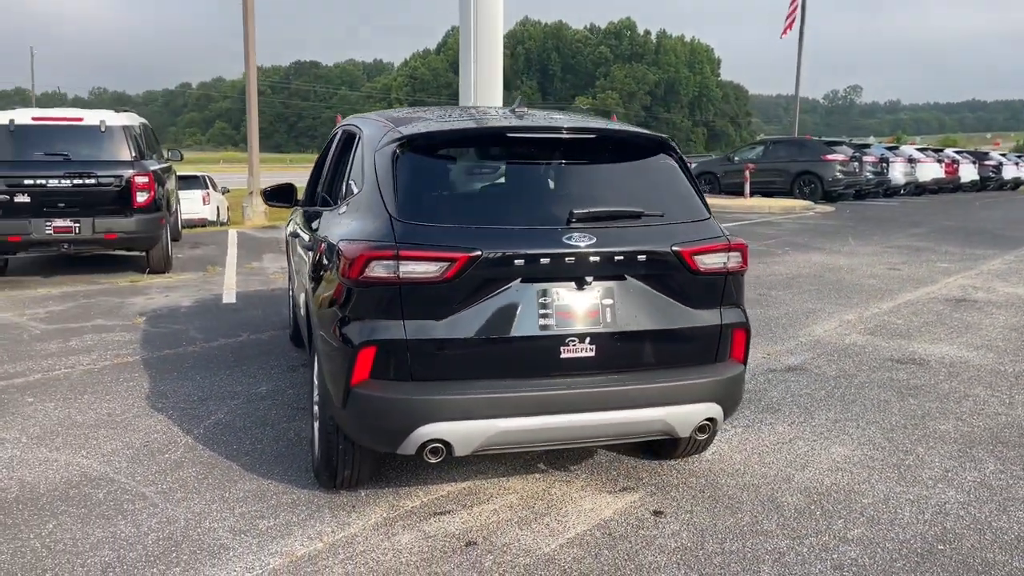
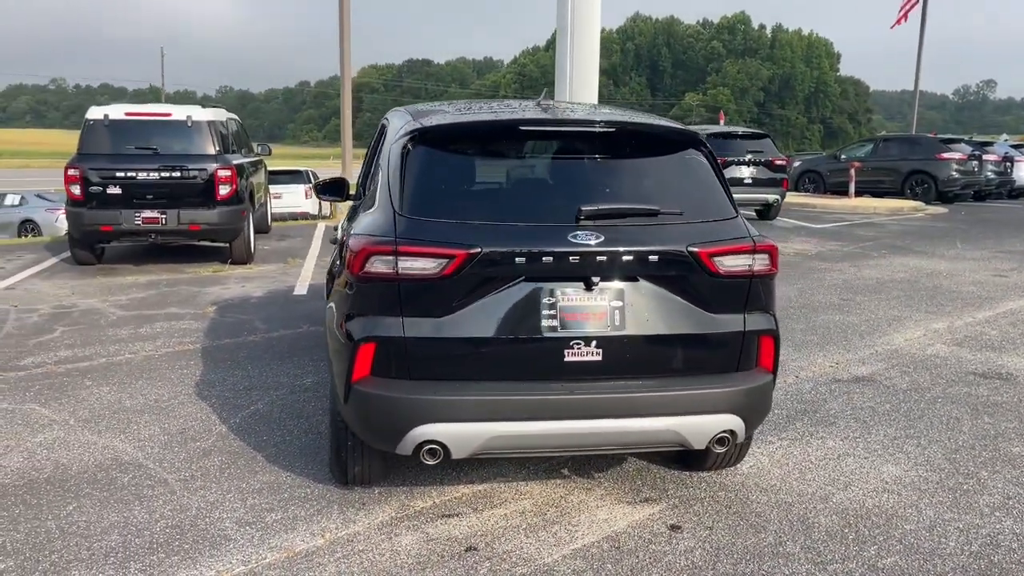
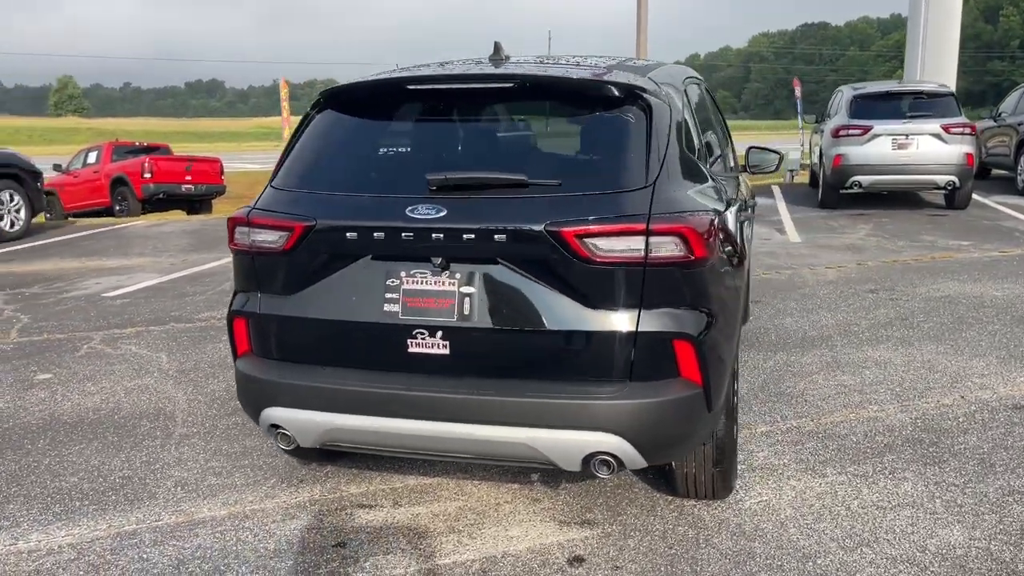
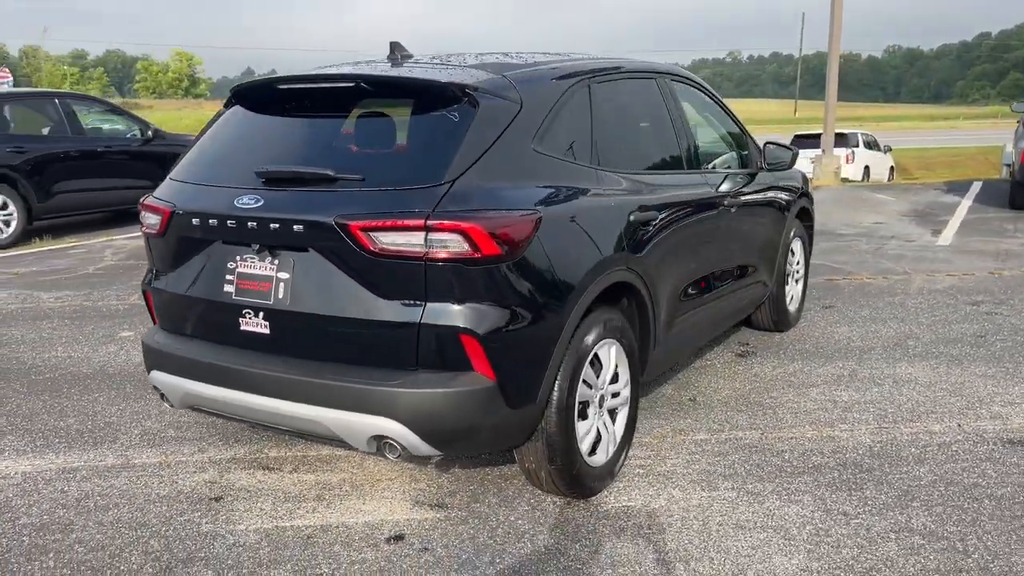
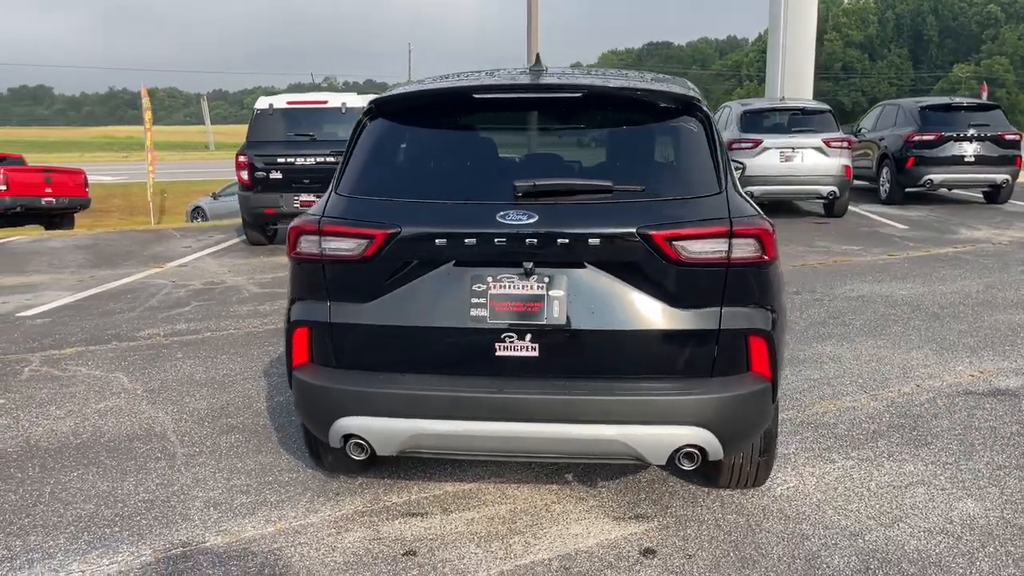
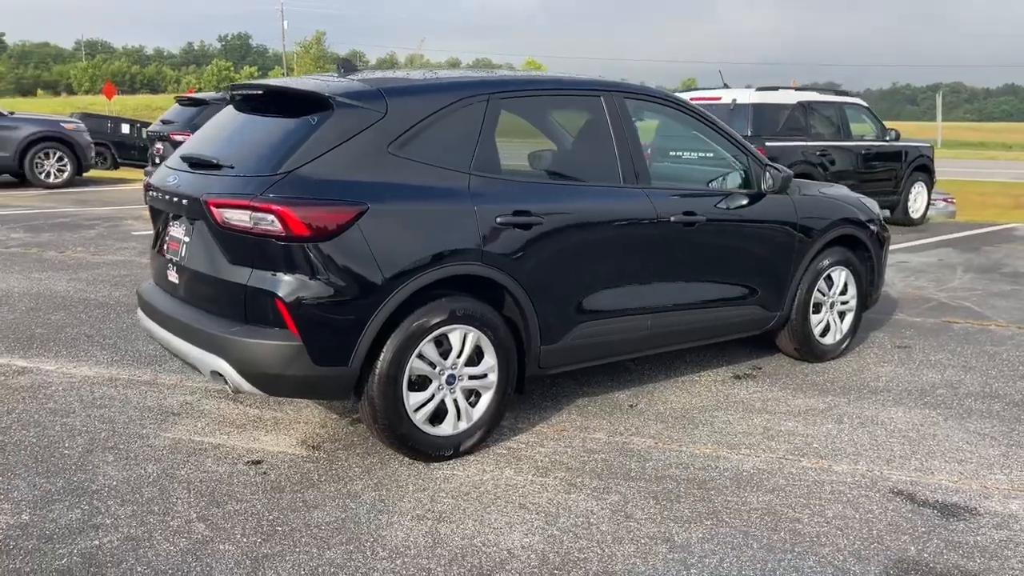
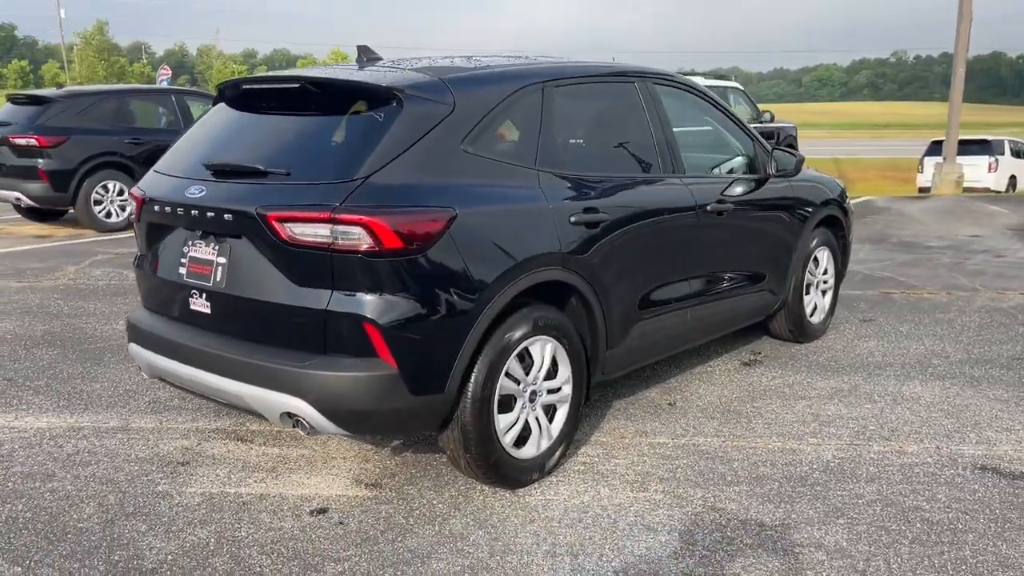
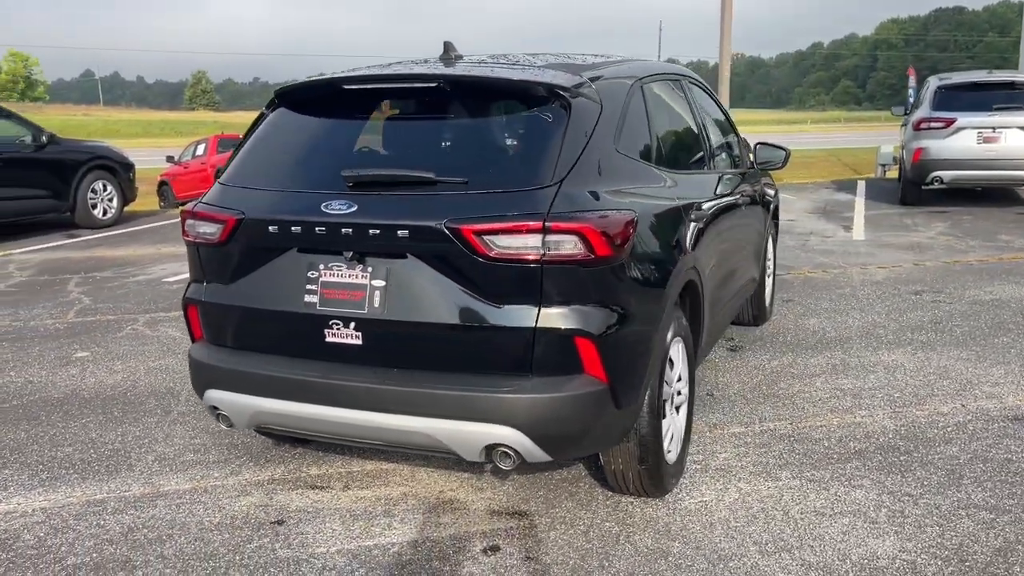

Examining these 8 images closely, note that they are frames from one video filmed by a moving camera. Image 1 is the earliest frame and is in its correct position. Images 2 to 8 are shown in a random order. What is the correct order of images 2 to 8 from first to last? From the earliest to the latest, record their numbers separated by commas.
2, 5, 3, 8, 4, 7, 6
